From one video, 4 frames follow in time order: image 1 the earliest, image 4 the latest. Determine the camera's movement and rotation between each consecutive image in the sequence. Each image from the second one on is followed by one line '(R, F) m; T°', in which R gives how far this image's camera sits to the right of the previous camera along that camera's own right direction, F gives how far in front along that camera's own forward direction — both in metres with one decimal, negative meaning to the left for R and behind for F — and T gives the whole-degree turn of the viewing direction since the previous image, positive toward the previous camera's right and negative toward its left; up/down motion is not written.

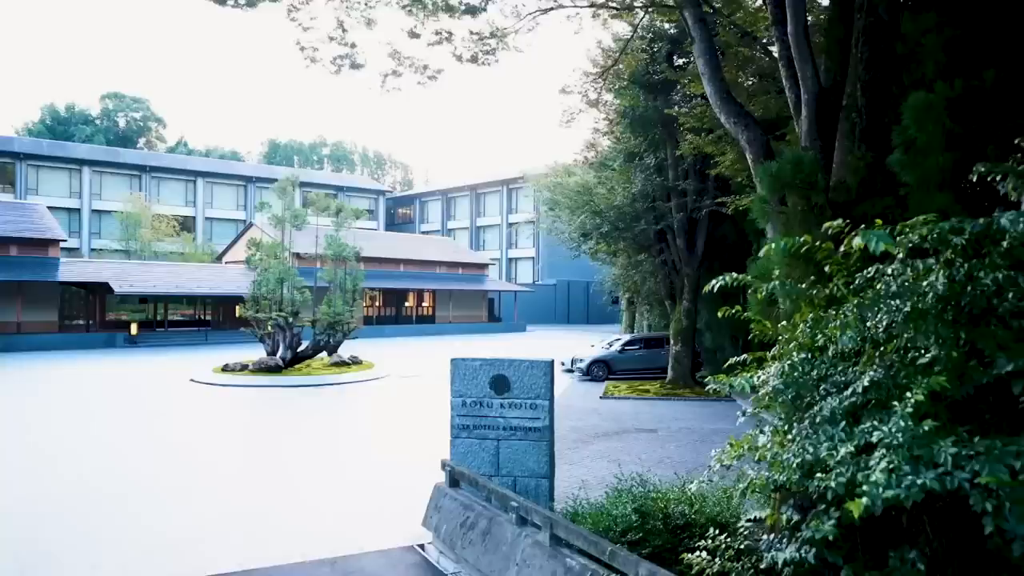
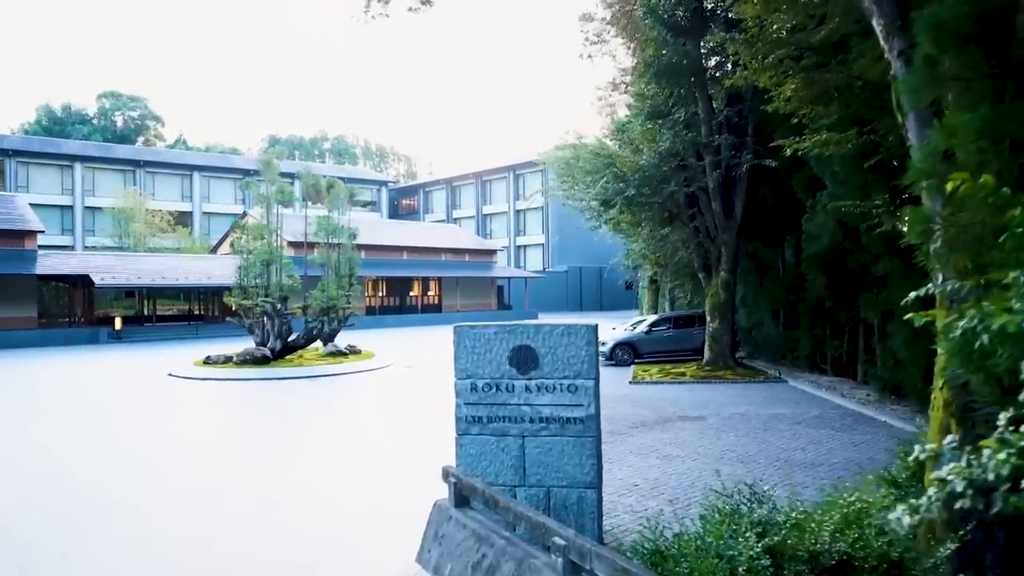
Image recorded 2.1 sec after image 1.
(-0.1, +2.0) m; -1°
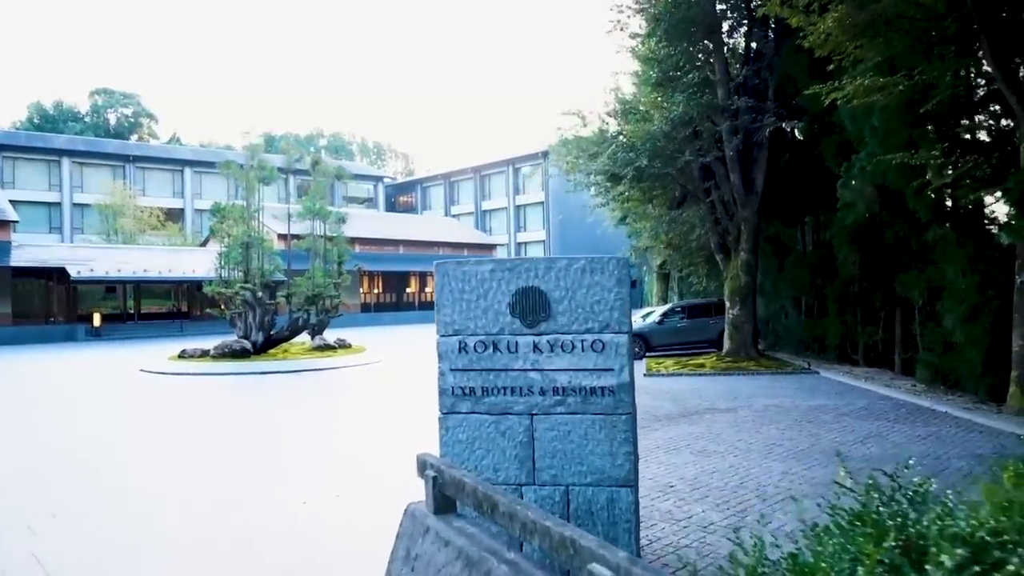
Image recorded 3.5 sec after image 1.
(0.0, +1.4) m; 0°
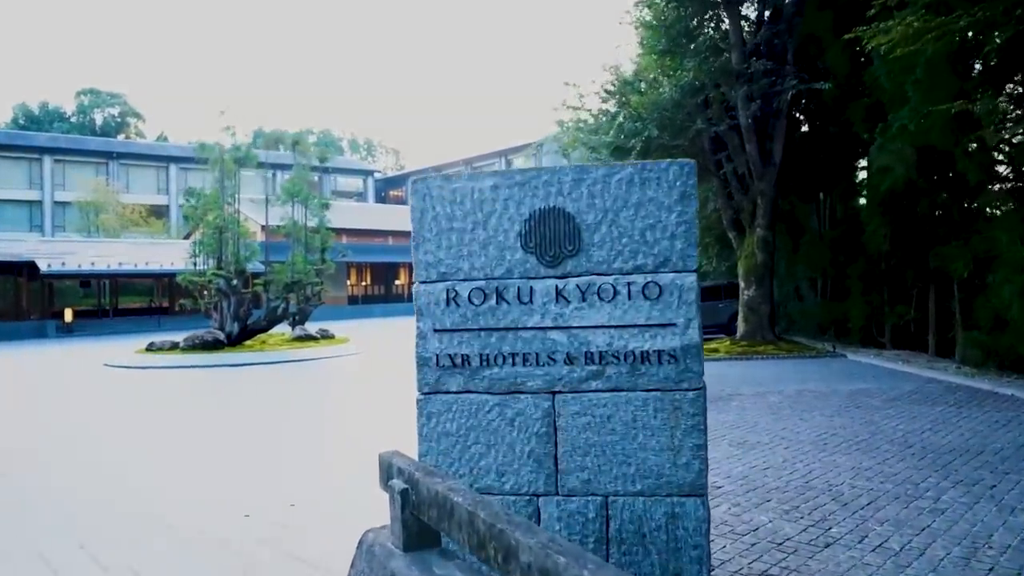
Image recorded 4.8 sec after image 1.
(-0.1, +1.2) m; 0°
